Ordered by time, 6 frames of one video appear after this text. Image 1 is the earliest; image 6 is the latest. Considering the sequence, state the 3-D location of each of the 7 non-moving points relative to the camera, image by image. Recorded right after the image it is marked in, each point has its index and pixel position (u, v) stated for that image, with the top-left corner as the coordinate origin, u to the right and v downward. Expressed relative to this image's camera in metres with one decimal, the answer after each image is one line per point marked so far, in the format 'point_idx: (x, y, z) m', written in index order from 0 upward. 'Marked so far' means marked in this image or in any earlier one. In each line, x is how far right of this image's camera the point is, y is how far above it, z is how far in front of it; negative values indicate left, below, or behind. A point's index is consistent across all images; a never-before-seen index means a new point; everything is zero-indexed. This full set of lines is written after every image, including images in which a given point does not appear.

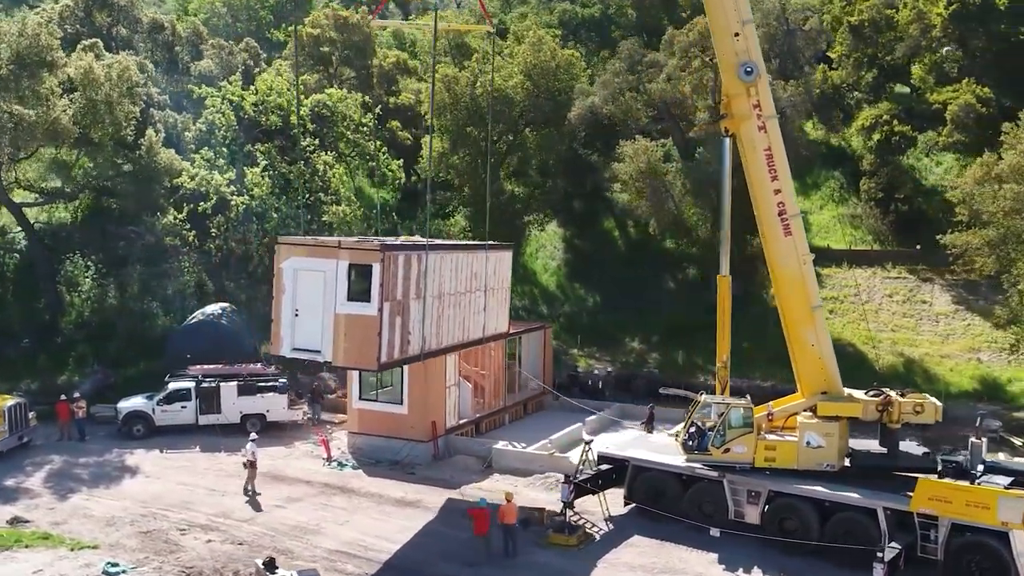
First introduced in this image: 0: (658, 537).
0: (+2.8, -4.8, +19.2) m
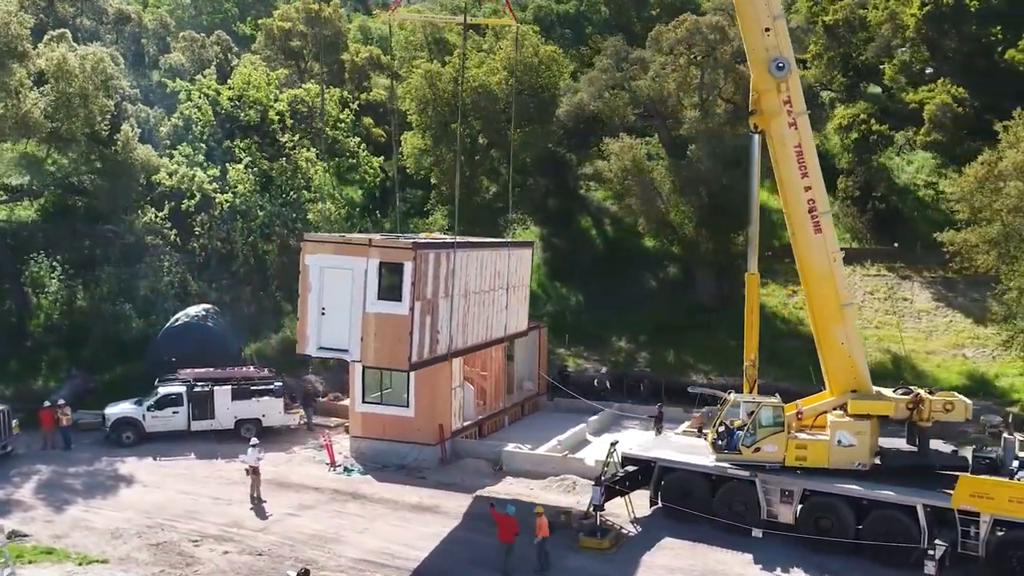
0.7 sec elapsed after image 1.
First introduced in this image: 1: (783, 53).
0: (+3.4, -4.7, +19.0) m
1: (+5.0, +4.4, +18.6) m
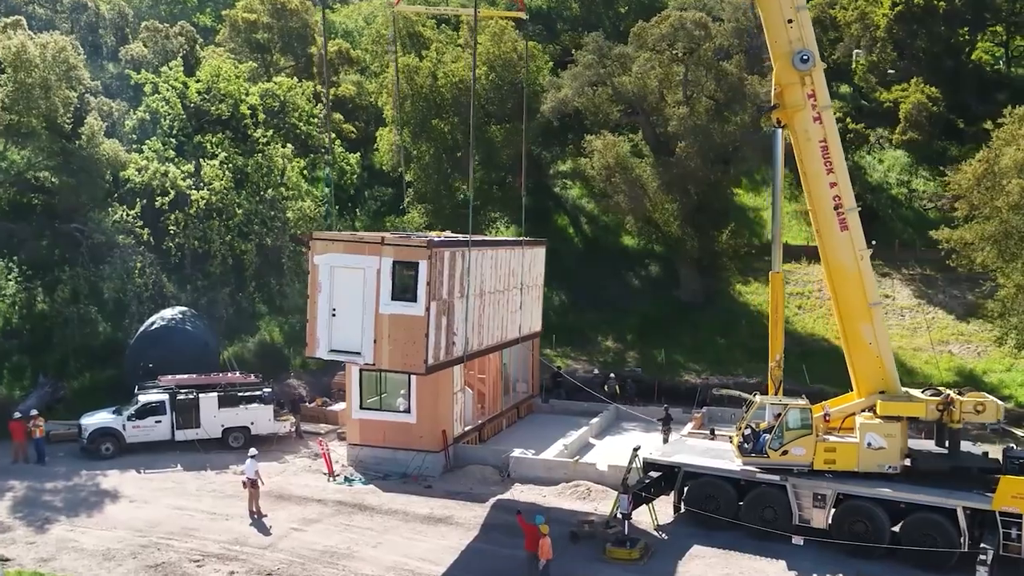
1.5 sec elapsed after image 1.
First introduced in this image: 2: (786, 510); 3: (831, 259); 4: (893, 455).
0: (+3.8, -4.7, +18.3) m
1: (+5.4, +4.4, +18.1) m
2: (+5.0, -4.1, +18.3) m
3: (+5.9, +0.5, +18.4) m
4: (+6.7, -3.0, +17.7) m
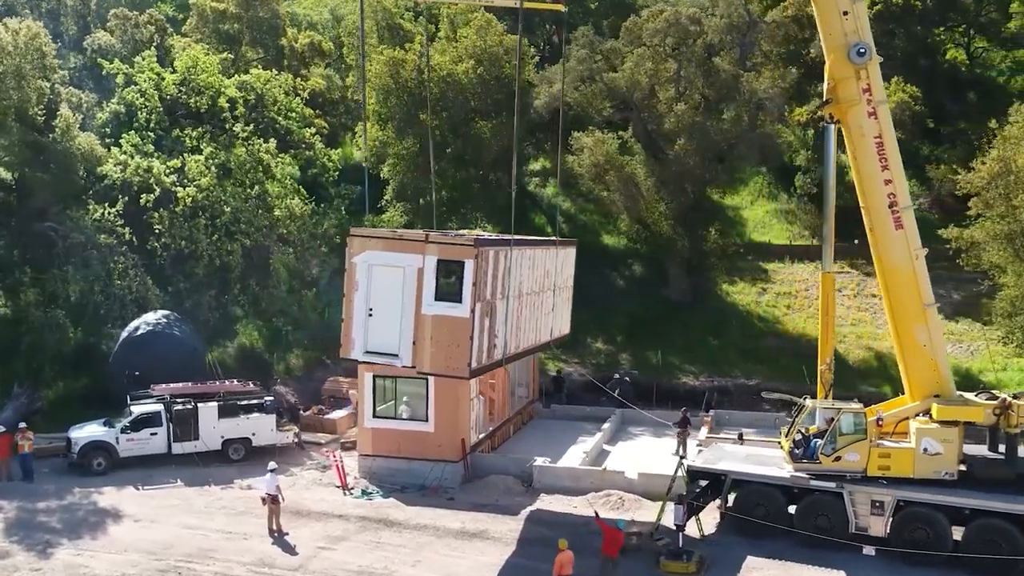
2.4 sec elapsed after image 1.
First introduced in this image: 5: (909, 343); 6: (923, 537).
0: (+4.6, -4.7, +17.7) m
1: (+6.2, +4.4, +17.6) m
2: (+5.8, -4.1, +17.8) m
3: (+6.7, +0.5, +17.8) m
4: (+7.6, -3.0, +17.2) m
5: (+7.1, -1.0, +17.7) m
6: (+7.0, -4.3, +17.1) m
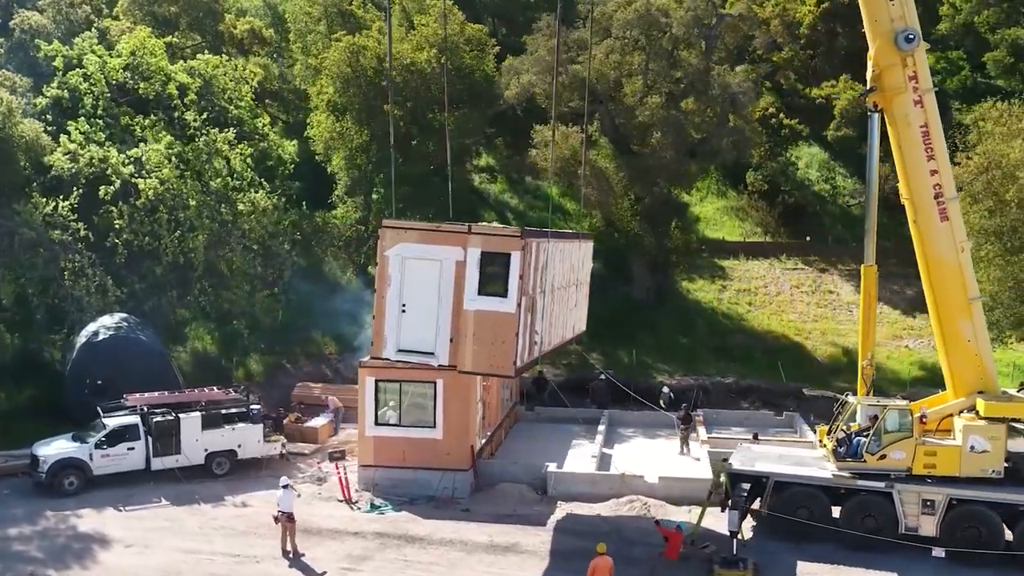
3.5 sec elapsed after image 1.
0: (+5.3, -4.7, +17.1) m
1: (+6.8, +4.5, +17.2) m
2: (+6.5, -4.0, +17.3) m
3: (+7.3, +0.6, +17.5) m
4: (+8.3, -2.9, +17.0) m
5: (+7.7, -0.9, +17.4) m
6: (+7.8, -4.2, +16.8) m
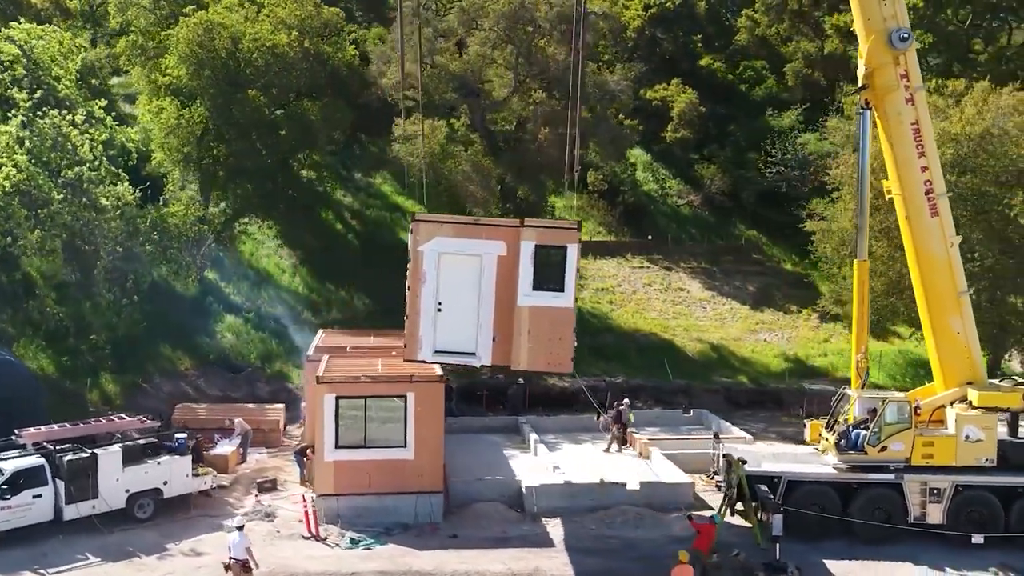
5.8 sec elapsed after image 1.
0: (+5.6, -4.5, +16.9) m
1: (+6.8, +4.7, +17.4) m
2: (+6.7, -3.9, +17.5) m
3: (+7.3, +0.8, +17.9) m
4: (+8.5, -2.7, +17.6) m
5: (+7.8, -0.7, +17.9) m
6: (+8.0, -4.0, +17.3) m
